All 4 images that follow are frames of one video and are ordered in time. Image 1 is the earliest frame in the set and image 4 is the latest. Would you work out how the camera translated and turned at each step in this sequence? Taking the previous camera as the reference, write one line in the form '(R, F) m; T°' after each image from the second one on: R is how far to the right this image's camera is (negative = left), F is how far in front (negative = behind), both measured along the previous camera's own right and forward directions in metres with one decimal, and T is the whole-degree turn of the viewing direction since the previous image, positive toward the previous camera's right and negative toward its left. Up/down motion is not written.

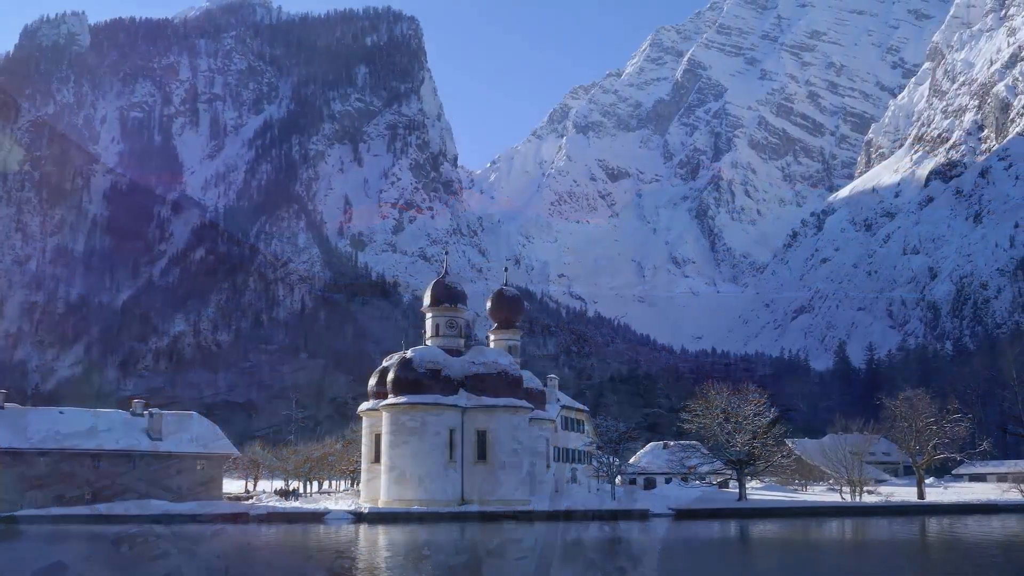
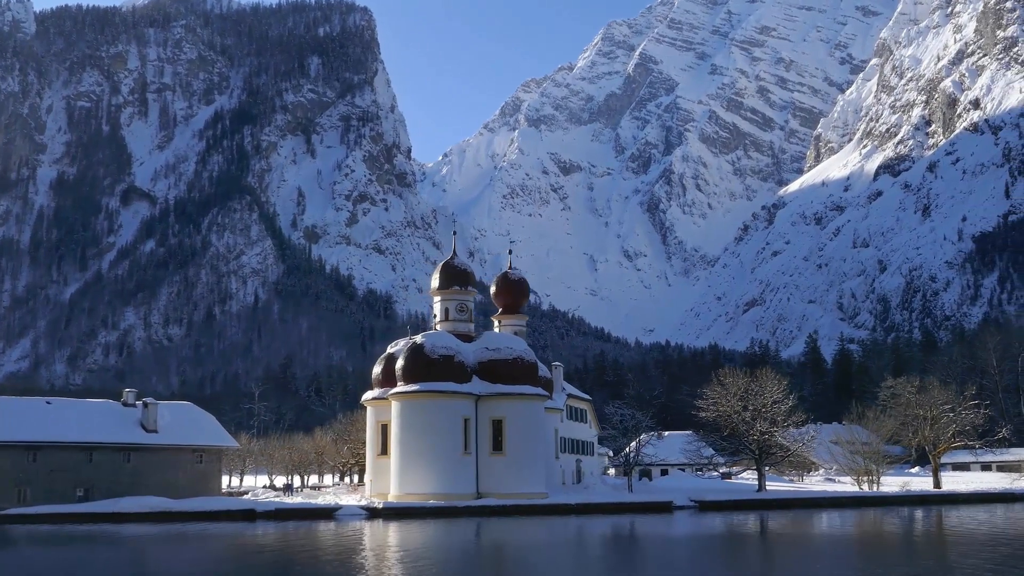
(-1.7, +1.3) m; +3°
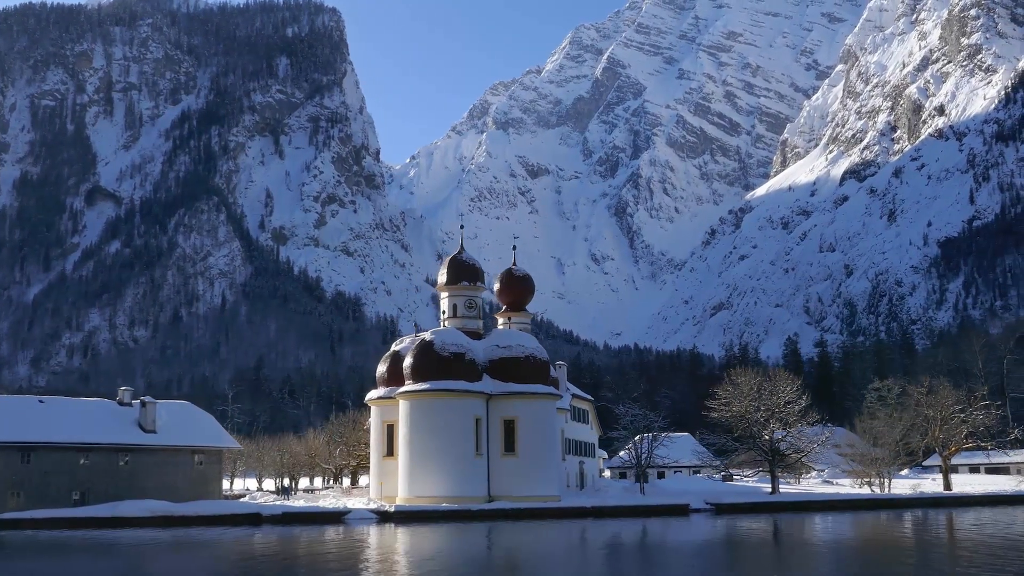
(-1.2, +0.9) m; +2°
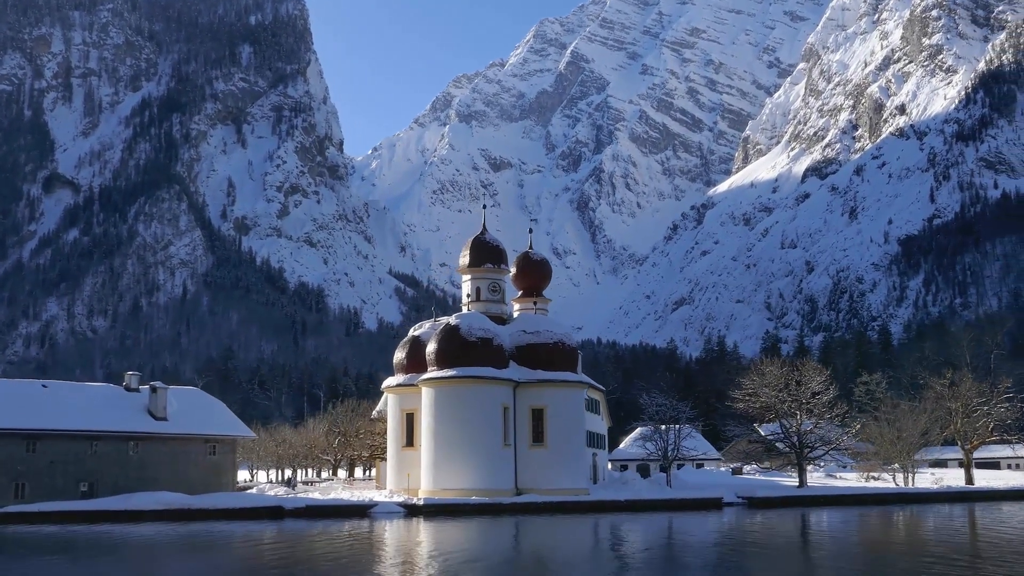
(-1.7, +1.1) m; +2°
